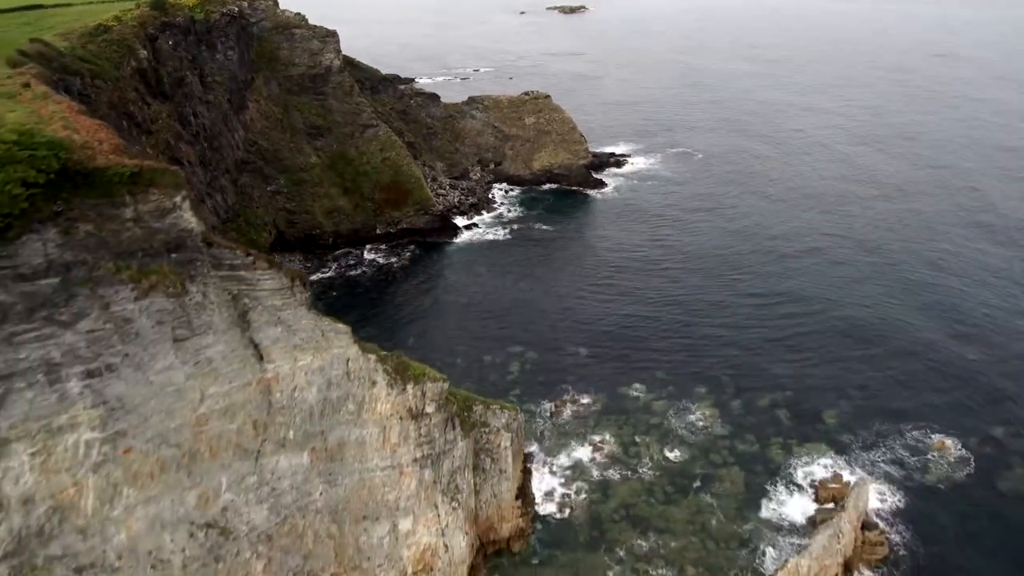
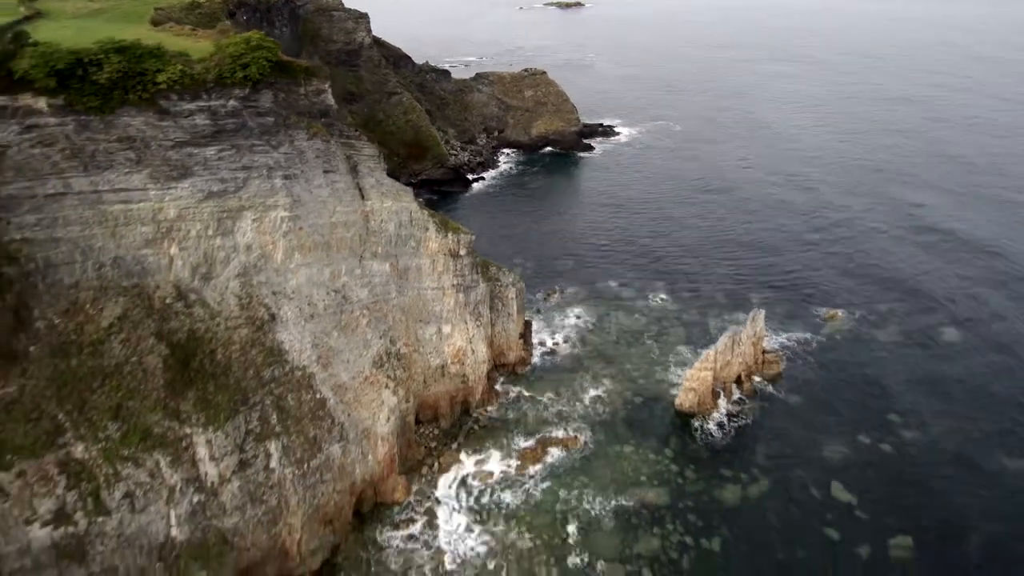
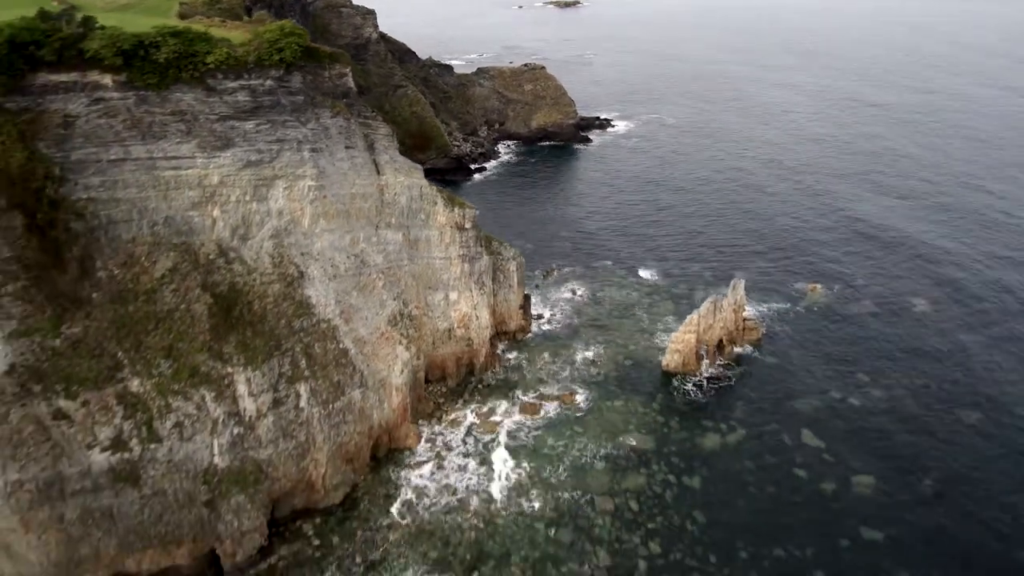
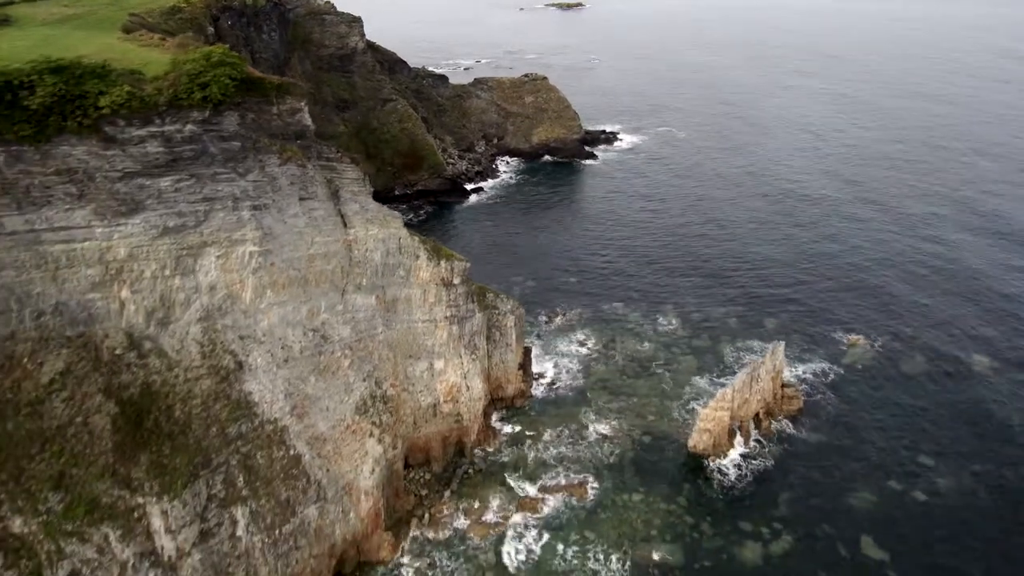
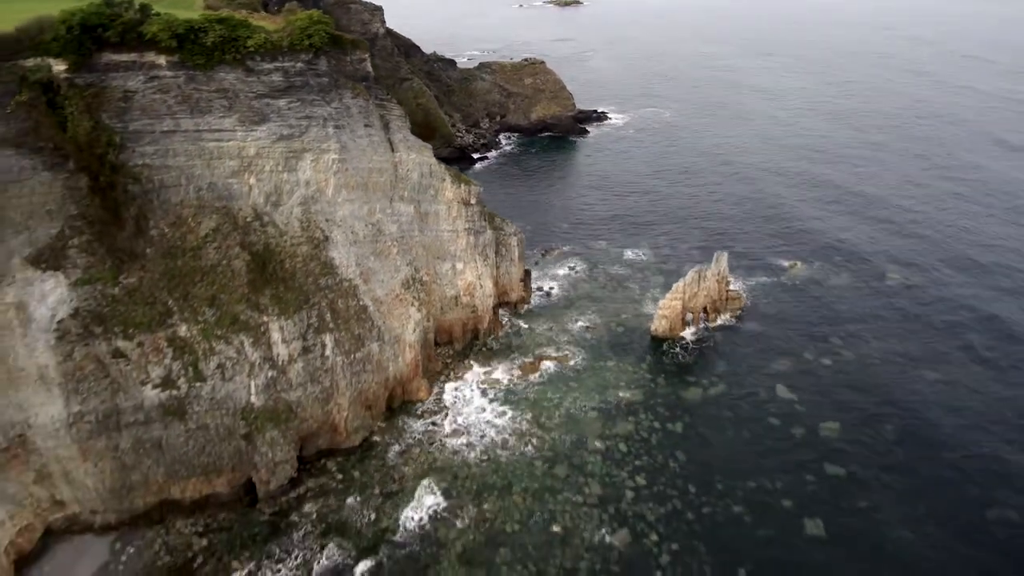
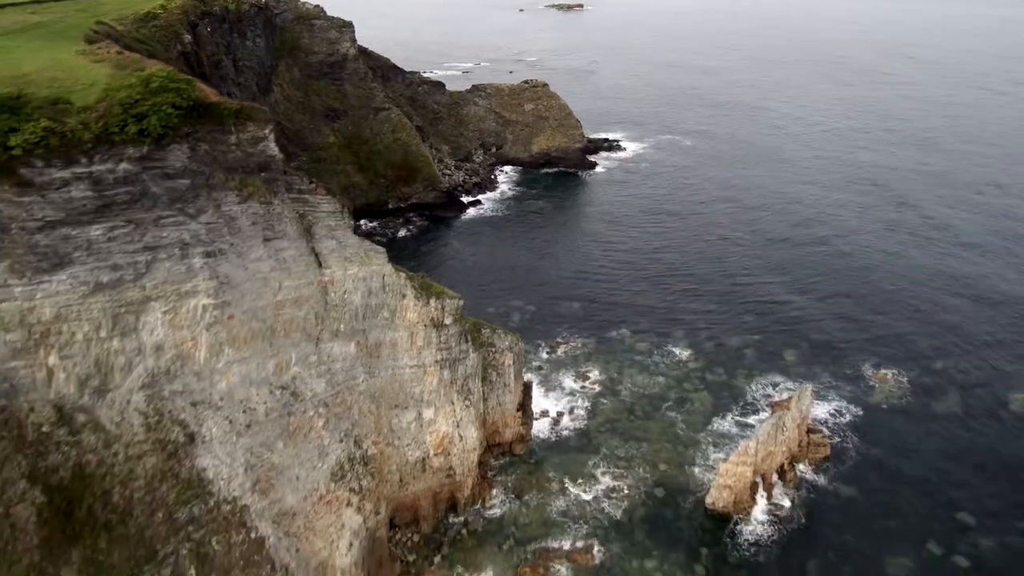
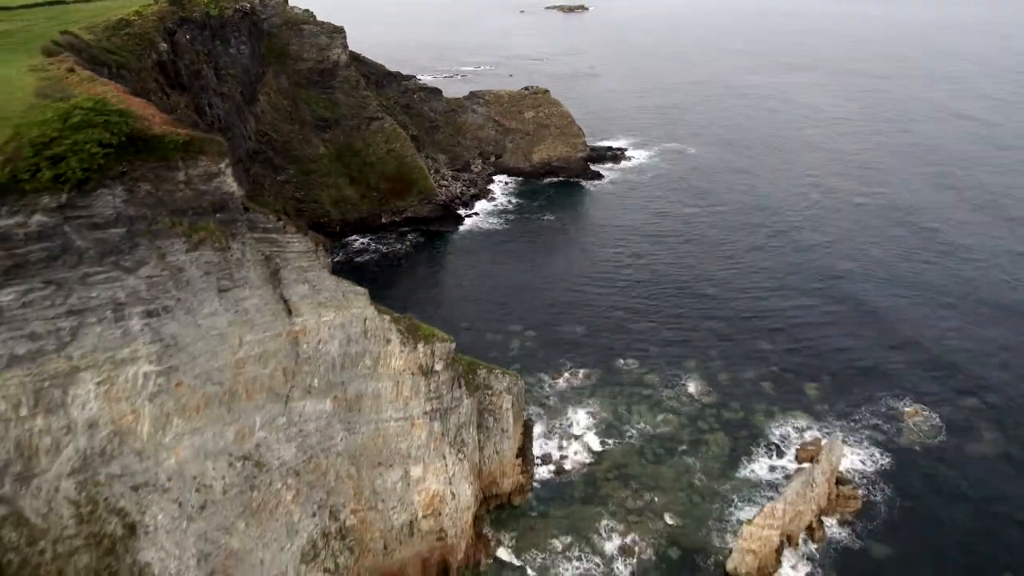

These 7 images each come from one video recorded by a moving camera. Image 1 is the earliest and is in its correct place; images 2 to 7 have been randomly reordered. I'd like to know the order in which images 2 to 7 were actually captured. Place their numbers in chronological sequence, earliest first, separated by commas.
7, 6, 4, 2, 3, 5
